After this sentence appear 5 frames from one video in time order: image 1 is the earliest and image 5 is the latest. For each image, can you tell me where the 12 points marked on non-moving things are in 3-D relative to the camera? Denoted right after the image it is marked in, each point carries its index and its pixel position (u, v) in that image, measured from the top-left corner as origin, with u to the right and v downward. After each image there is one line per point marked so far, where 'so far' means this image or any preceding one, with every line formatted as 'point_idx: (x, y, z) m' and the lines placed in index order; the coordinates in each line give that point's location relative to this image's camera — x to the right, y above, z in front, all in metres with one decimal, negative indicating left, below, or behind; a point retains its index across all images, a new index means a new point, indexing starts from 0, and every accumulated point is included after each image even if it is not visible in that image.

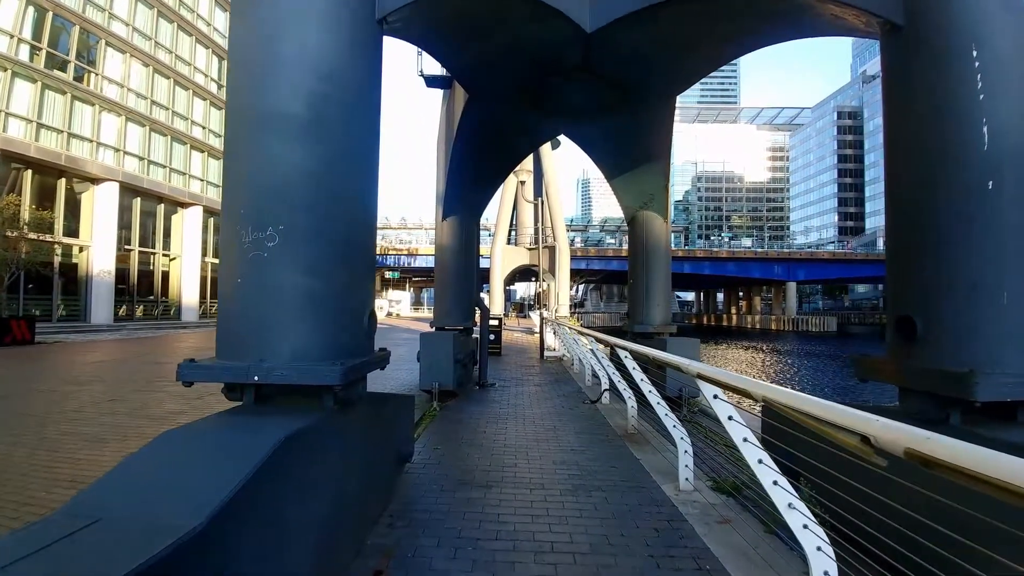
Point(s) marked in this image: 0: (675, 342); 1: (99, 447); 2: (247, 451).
0: (+2.3, -0.8, +8.3) m
1: (-4.3, -1.7, +5.9) m
2: (-1.1, -0.6, +2.3) m
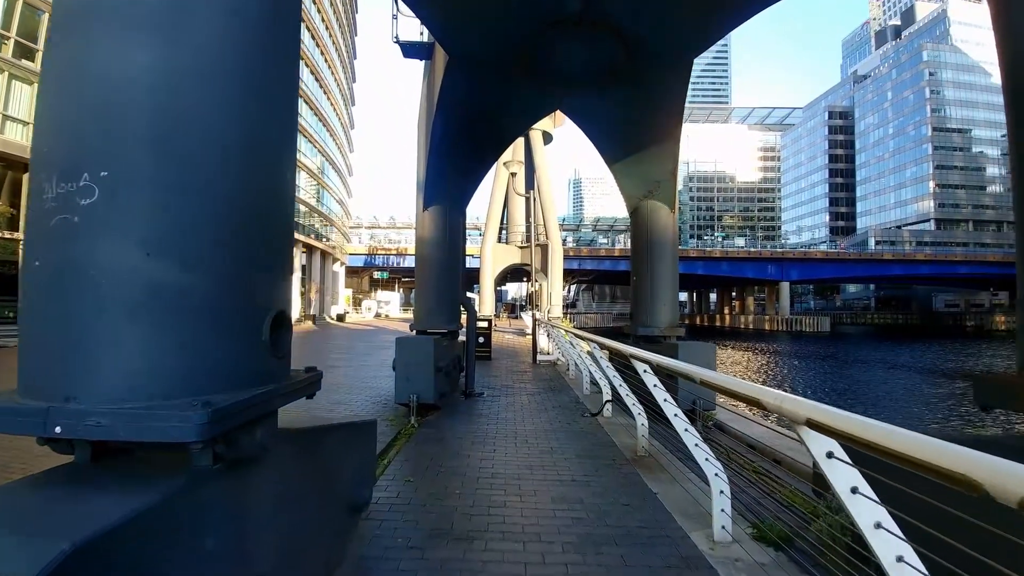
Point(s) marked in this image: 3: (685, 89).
0: (+2.2, -0.8, +7.3) m
1: (-4.3, -1.6, +4.9) m
2: (-1.1, -0.6, +1.3) m
3: (+2.3, +2.6, +7.7) m
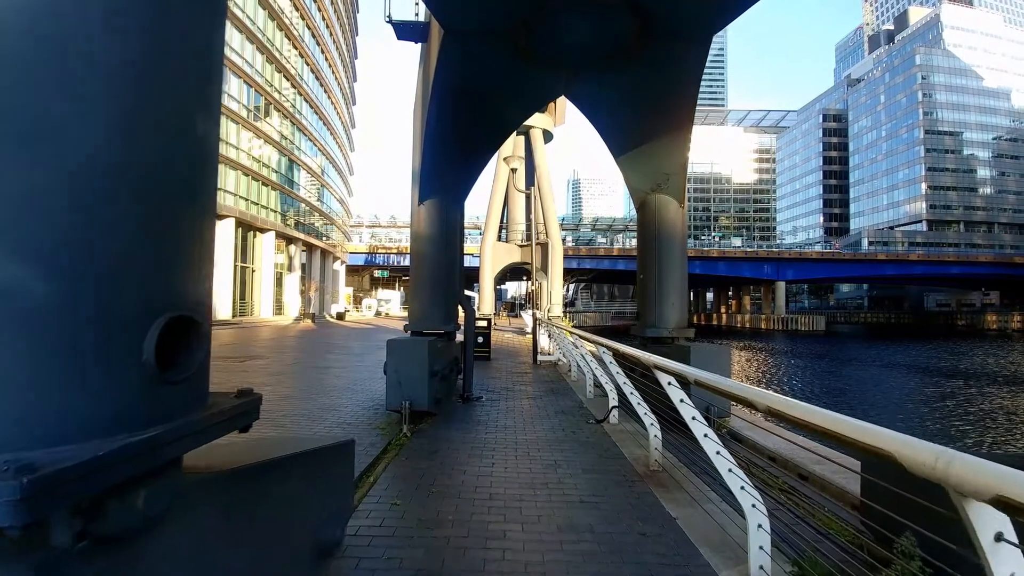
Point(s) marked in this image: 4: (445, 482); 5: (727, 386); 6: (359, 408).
0: (+2.2, -0.8, +6.8) m
1: (-4.3, -1.6, +4.3) m
2: (-1.1, -0.6, +0.8) m
3: (+2.3, +2.6, +7.2) m
4: (-0.6, -1.6, +4.6) m
5: (+1.2, -0.5, +3.2) m
6: (-2.0, -1.6, +7.6) m
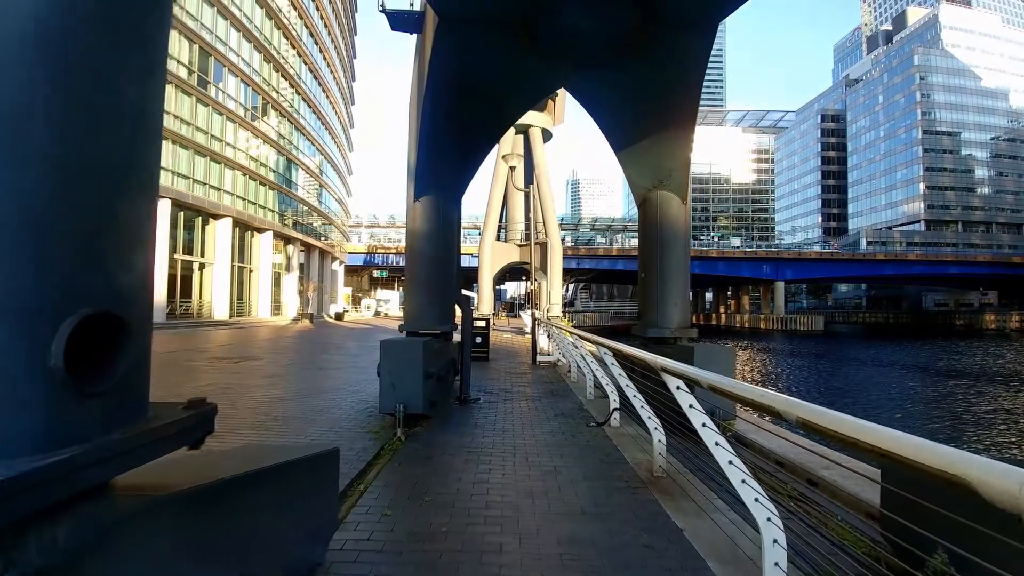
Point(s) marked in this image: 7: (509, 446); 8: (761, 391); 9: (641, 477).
0: (+2.2, -0.7, +6.6) m
1: (-4.4, -1.6, +4.1) m
2: (-1.1, -0.6, +0.6) m
3: (+2.3, +2.7, +7.0) m
4: (-0.6, -1.5, +4.4) m
5: (+1.2, -0.5, +2.9) m
6: (-2.0, -1.6, +7.3) m
7: (0.0, -1.6, +5.7) m
8: (+1.2, -0.5, +2.6) m
9: (+1.1, -1.6, +4.8) m
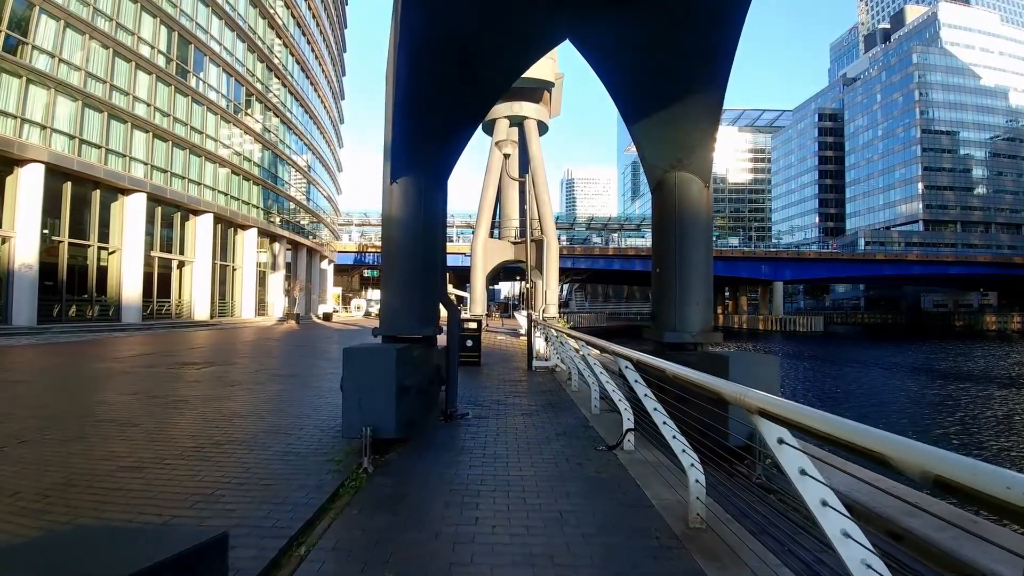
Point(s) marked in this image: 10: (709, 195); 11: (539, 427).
0: (+2.1, -0.7, +5.4) m
1: (-4.4, -1.5, +2.9) m
2: (-1.1, -0.5, -0.6) m
3: (+2.2, +2.7, +5.8) m
4: (-0.6, -1.5, +3.2) m
5: (+1.1, -0.5, +1.8) m
6: (-2.1, -1.5, +6.2) m
7: (-0.1, -1.6, +4.6) m
8: (+1.1, -0.4, +1.5) m
9: (+1.0, -1.6, +3.7) m
10: (+2.3, +1.1, +6.4) m
11: (+0.3, -1.7, +6.8) m
